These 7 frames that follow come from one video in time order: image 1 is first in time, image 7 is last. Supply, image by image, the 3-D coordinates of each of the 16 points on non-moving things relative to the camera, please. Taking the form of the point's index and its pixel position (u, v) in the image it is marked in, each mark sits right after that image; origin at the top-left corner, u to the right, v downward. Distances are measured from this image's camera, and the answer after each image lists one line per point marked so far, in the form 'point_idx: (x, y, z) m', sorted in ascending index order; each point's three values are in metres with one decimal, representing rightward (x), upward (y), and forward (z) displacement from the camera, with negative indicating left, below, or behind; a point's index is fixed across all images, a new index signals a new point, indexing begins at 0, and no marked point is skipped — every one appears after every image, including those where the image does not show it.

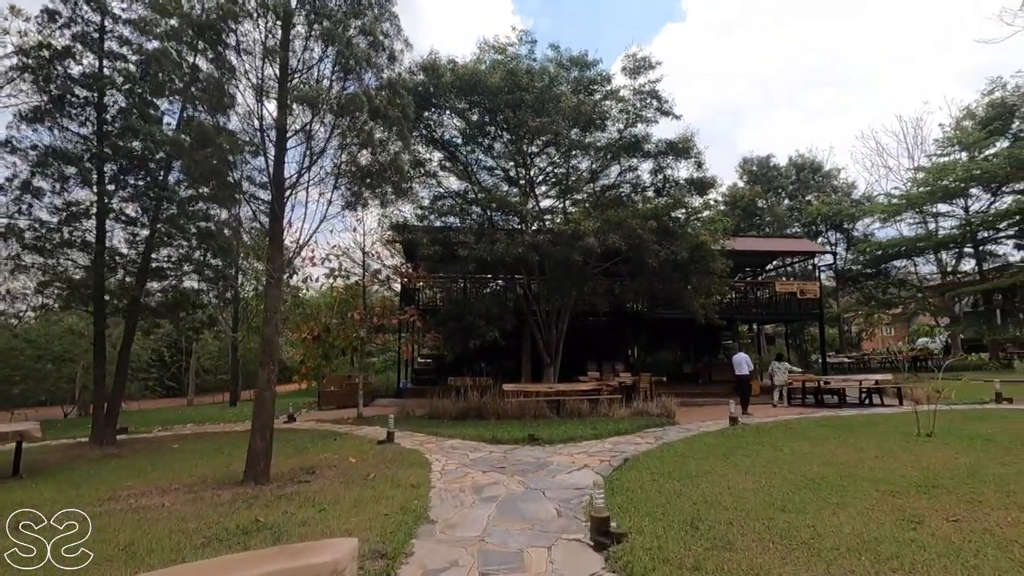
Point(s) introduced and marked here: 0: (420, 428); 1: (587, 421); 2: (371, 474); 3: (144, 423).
0: (-1.8, -2.8, +10.8) m
1: (+1.4, -2.6, +10.2) m
2: (-1.6, -2.2, +6.3) m
3: (-10.4, -3.8, +15.2) m
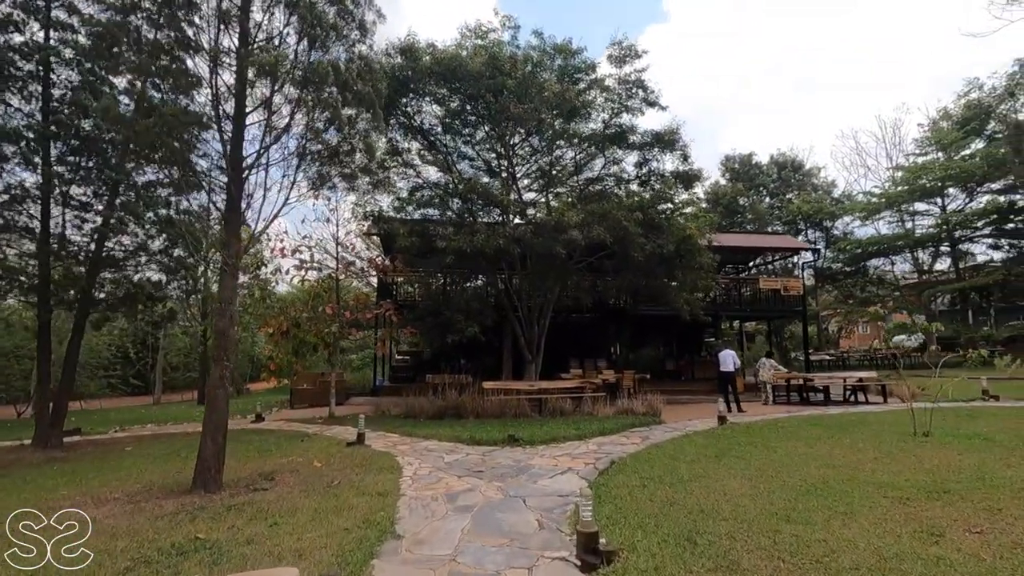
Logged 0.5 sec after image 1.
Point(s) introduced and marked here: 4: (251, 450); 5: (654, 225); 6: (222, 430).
0: (-2.2, -2.7, +10.2) m
1: (+1.0, -2.4, +9.8) m
2: (-1.9, -2.1, +5.8) m
3: (-10.9, -3.6, +14.3) m
4: (-4.0, -2.5, +8.2) m
5: (+3.7, +1.7, +14.1) m
6: (-3.2, -1.6, +5.9) m
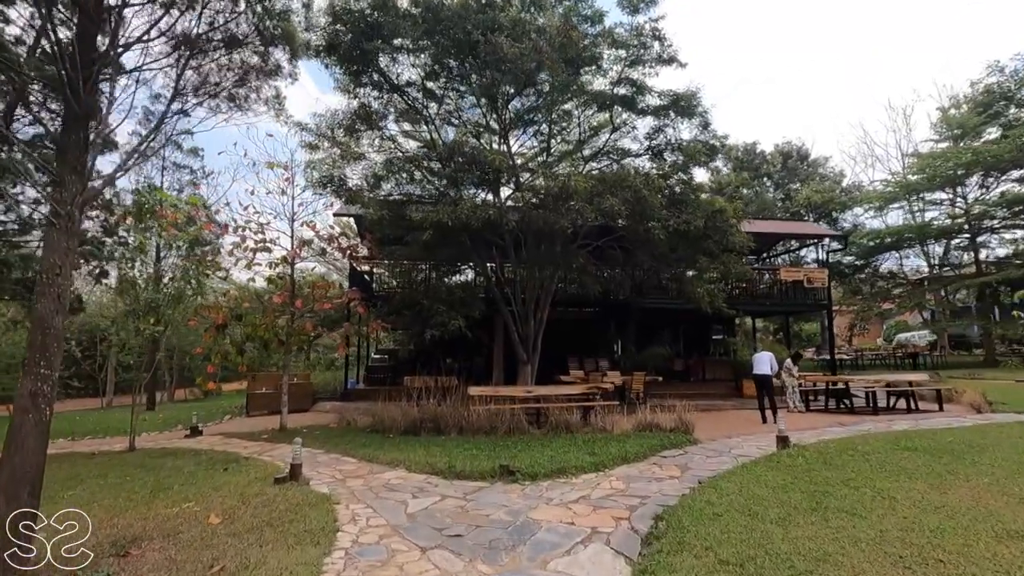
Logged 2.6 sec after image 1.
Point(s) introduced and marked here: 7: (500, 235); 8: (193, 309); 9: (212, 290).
0: (-2.3, -2.4, +8.0) m
1: (+0.9, -2.2, +7.6) m
2: (-1.9, -1.8, +3.5) m
3: (-11.1, -3.3, +11.9) m
4: (-4.1, -2.3, +6.0) m
5: (+3.6, +2.0, +11.9) m
6: (-3.2, -1.3, +3.6) m
7: (-0.3, +1.3, +12.8) m
8: (-6.1, -0.4, +10.2) m
9: (-5.8, 0.0, +10.5) m
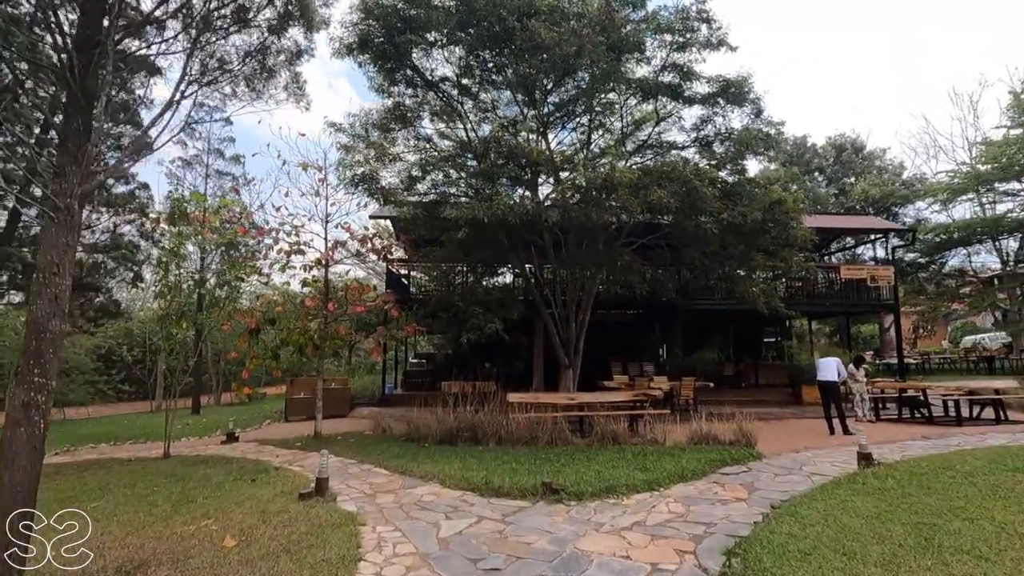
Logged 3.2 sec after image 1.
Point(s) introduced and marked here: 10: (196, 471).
0: (-1.7, -2.4, +7.6) m
1: (+1.5, -2.1, +6.9) m
2: (-1.7, -1.8, +3.1) m
3: (-10.2, -3.4, +12.1) m
4: (-3.7, -2.3, +5.7) m
5: (+4.4, +2.0, +11.1) m
6: (-3.0, -1.3, +3.3) m
7: (+0.6, +1.3, +12.3) m
8: (-5.3, -0.4, +10.0) m
9: (-5.1, -0.1, +10.3) m
10: (-4.4, -2.5, +7.4) m
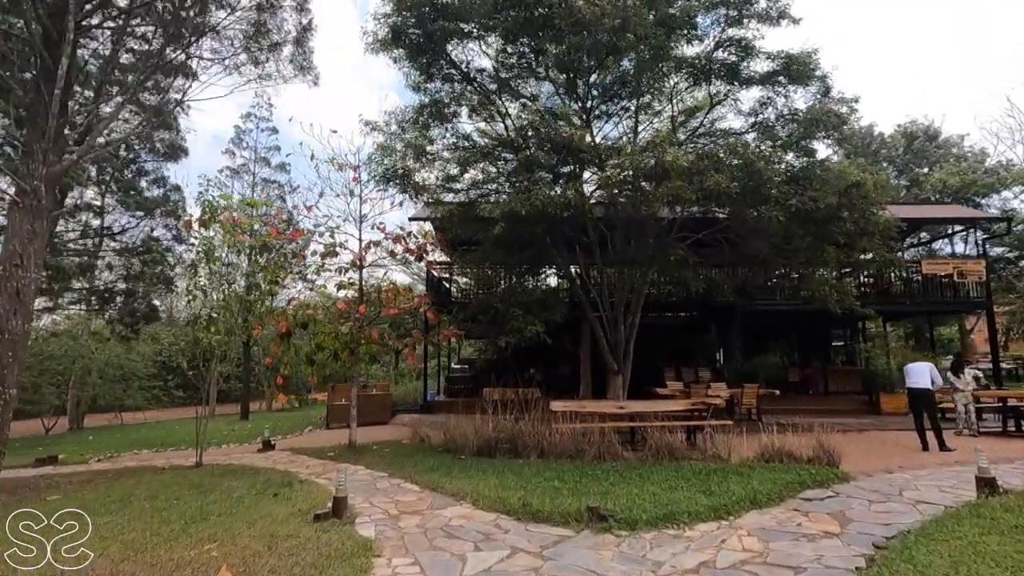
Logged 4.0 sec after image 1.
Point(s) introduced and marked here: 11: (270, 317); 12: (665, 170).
0: (-1.2, -2.4, +7.0) m
1: (+2.0, -2.1, +6.1) m
2: (-1.5, -1.8, +2.5) m
3: (-9.2, -3.6, +12.2) m
4: (-3.3, -2.3, +5.3) m
5: (+5.2, +2.1, +10.0) m
6: (-2.8, -1.3, +2.8) m
7: (+1.5, +1.2, +11.5) m
8: (-4.6, -0.5, +9.8) m
9: (-4.3, -0.2, +10.0) m
10: (-3.8, -2.5, +7.1) m
11: (-4.4, -0.5, +9.9) m
12: (+2.7, +2.1, +9.4) m
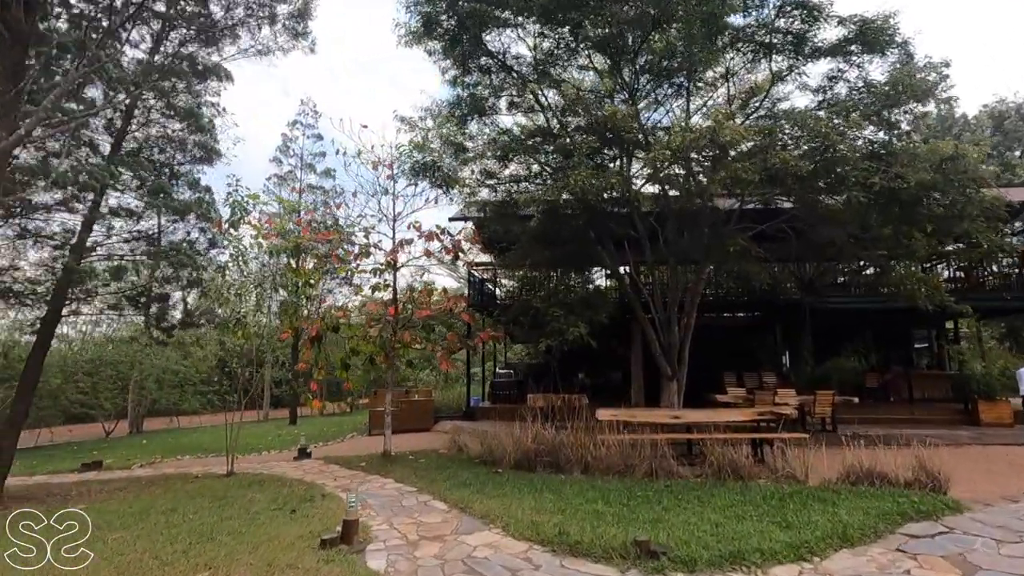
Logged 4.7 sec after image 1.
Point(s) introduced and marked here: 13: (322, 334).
0: (-0.7, -2.4, +6.4) m
1: (+2.3, -2.0, +5.1) m
2: (-1.5, -1.7, +1.9) m
3: (-8.2, -3.7, +12.4) m
4: (-3.0, -2.3, +4.9) m
5: (+5.8, +2.2, +8.8) m
6: (-2.7, -1.2, +2.4) m
7: (+2.4, +1.3, +10.6) m
8: (-3.9, -0.6, +9.5) m
9: (-3.6, -0.2, +9.7) m
10: (-3.3, -2.6, +6.7) m
11: (-3.7, -0.6, +9.6) m
12: (+3.3, +2.2, +8.5) m
13: (-3.2, -0.8, +9.3) m
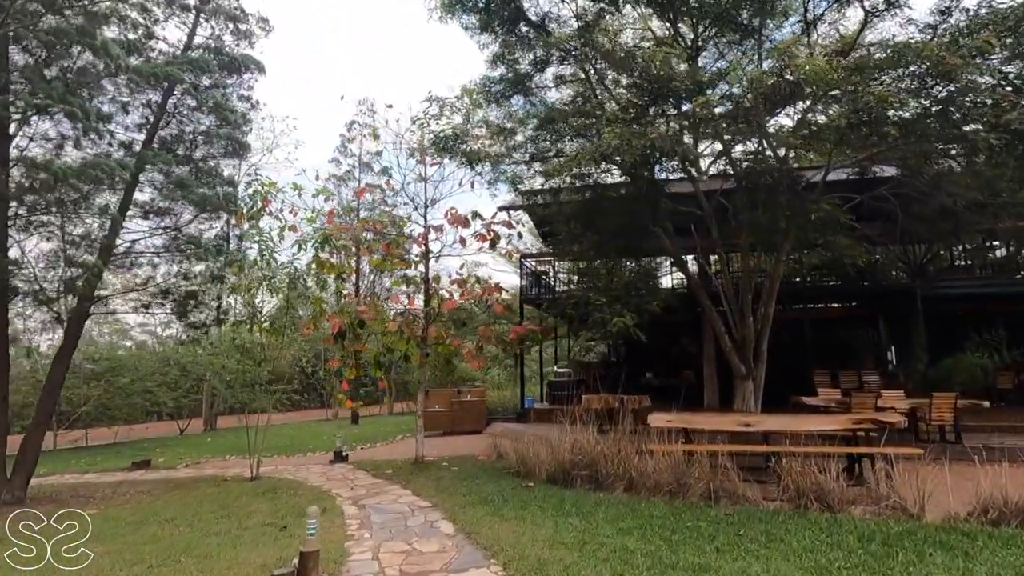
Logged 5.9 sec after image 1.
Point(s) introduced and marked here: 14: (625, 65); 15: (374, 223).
0: (-0.5, -2.2, +5.5) m
1: (+2.4, -1.8, +3.8) m
2: (-1.8, -1.6, +1.2) m
3: (-6.9, -3.7, +12.5) m
4: (-2.9, -2.2, +4.3) m
5: (+6.3, +2.5, +7.0) m
6: (-3.0, -1.1, +1.8) m
7: (+3.1, +1.5, +9.3) m
8: (-3.2, -0.5, +9.0) m
9: (-2.8, -0.1, +9.2) m
10: (-3.0, -2.5, +6.2) m
11: (-3.0, -0.5, +9.1) m
12: (+3.7, +2.4, +7.0) m
13: (-2.5, -0.7, +8.7) m
14: (+1.9, +3.5, +8.6) m
15: (-2.3, +1.1, +9.0) m
